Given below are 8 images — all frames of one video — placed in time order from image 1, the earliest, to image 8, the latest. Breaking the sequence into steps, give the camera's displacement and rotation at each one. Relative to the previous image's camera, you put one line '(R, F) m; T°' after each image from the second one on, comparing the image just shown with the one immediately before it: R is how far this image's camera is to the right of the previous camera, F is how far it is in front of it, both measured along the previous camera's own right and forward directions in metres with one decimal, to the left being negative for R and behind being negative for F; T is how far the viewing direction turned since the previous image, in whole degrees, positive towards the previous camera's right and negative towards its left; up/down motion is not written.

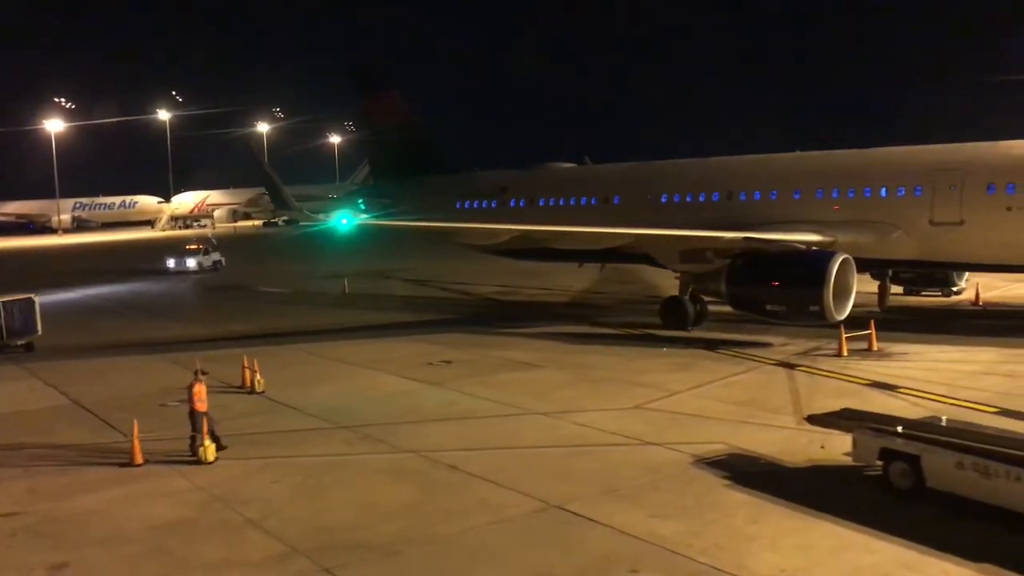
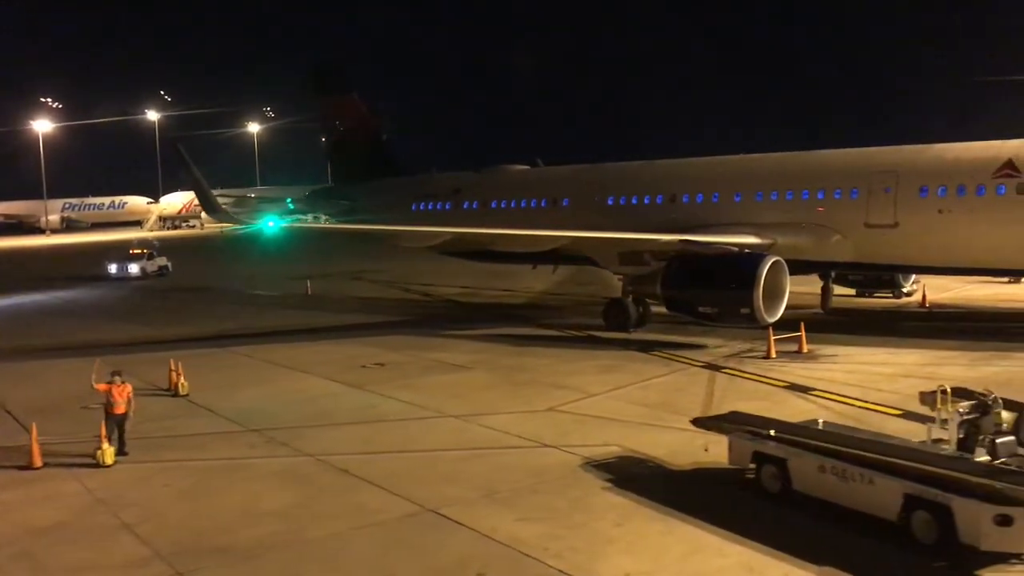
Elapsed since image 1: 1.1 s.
(+0.9, 0.0) m; 0°
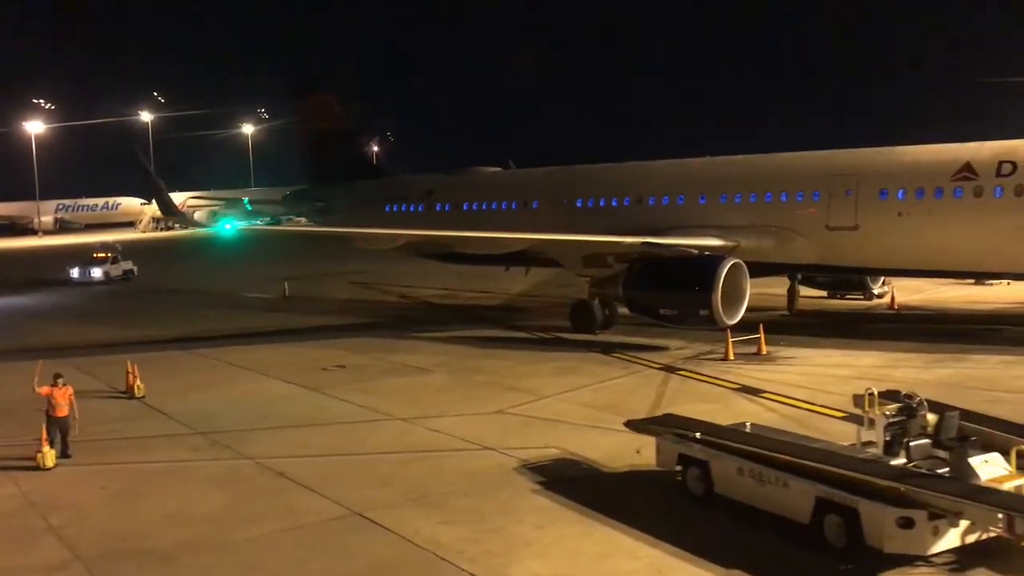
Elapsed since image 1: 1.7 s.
(+0.5, 0.0) m; 0°
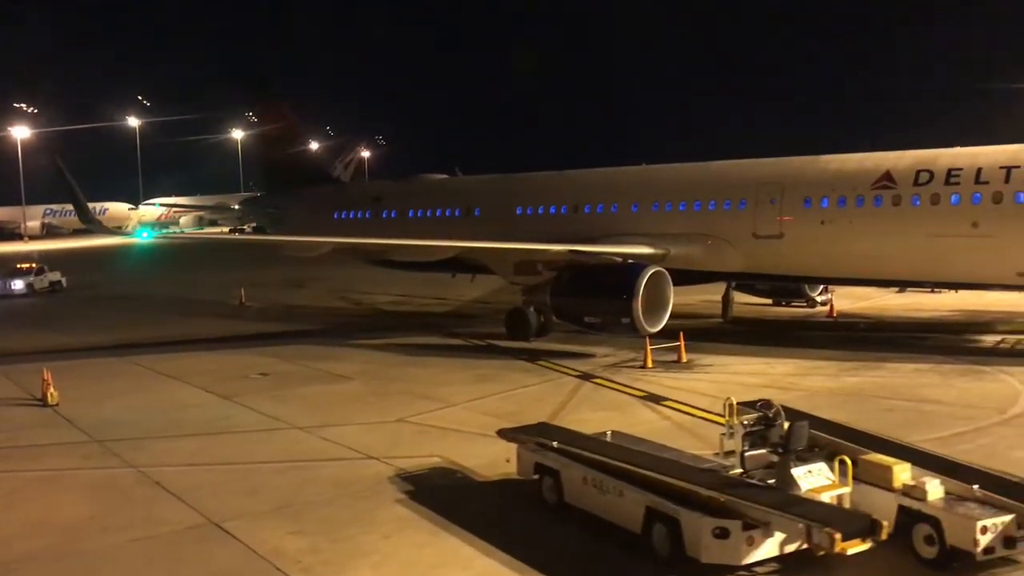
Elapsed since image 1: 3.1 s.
(+1.0, 0.0) m; 0°
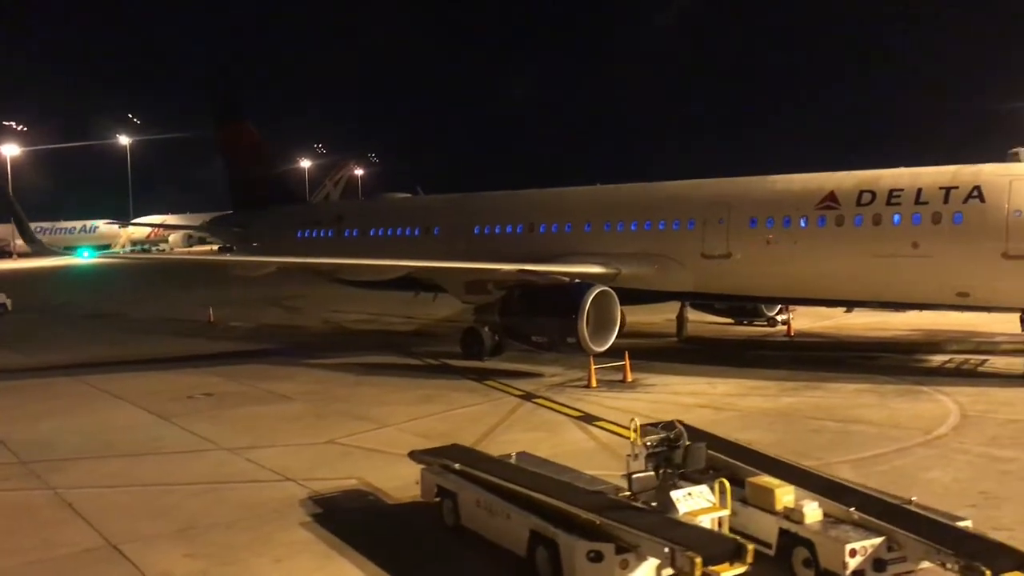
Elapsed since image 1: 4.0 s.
(+0.7, 0.0) m; 0°
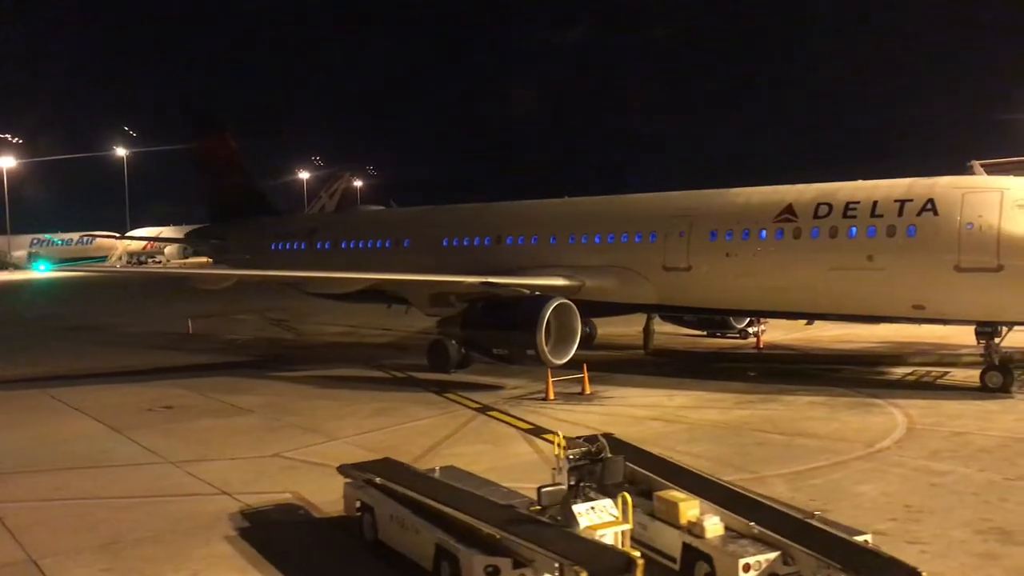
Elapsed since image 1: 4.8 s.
(+0.6, 0.0) m; 0°
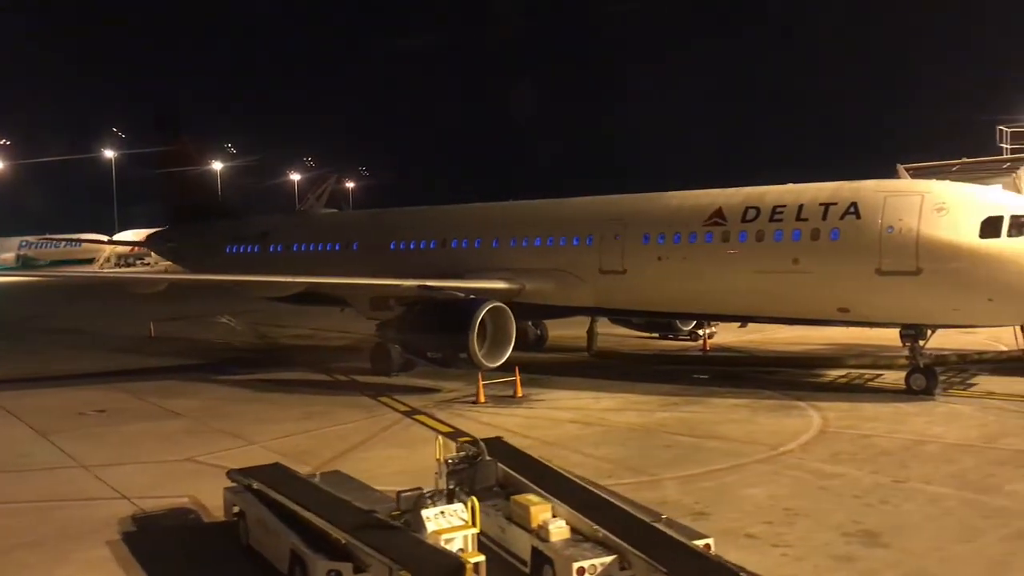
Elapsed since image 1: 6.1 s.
(+0.9, -0.1) m; 0°
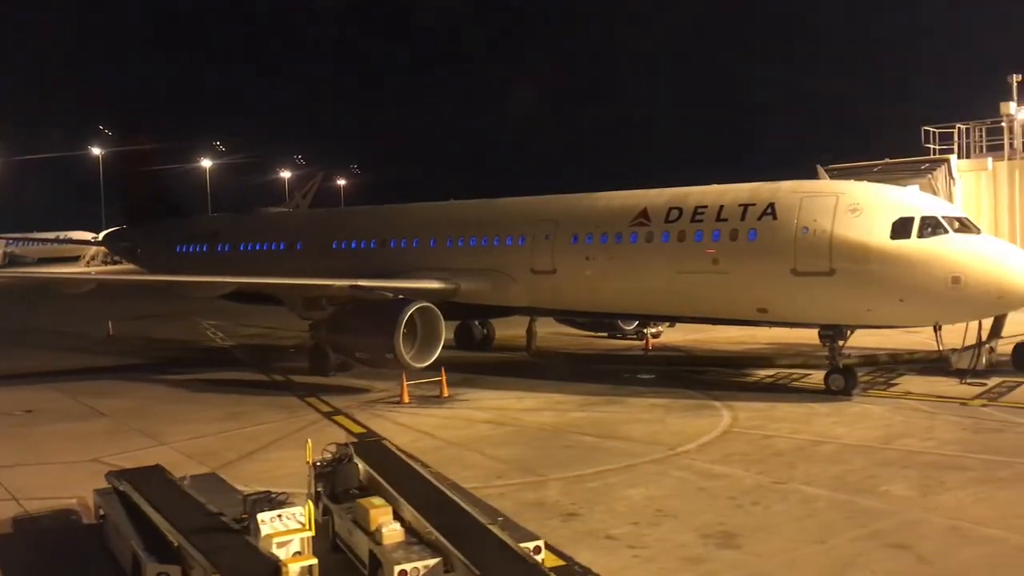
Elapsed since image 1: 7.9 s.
(+0.9, -0.1) m; 0°
